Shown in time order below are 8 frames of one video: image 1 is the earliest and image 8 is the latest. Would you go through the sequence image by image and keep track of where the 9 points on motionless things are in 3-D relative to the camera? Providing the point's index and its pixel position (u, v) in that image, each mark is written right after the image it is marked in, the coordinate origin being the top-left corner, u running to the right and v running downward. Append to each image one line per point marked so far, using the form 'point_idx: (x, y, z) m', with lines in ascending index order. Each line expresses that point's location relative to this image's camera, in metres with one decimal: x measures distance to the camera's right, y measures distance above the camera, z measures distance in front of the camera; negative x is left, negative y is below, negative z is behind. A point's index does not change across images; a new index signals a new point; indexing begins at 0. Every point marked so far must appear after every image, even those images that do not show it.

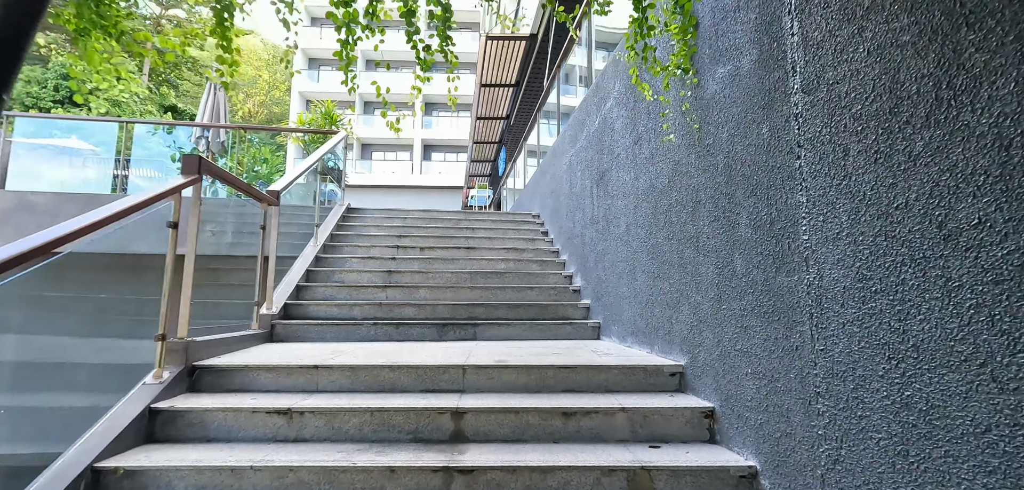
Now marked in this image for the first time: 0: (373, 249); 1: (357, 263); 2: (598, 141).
0: (-1.3, 0.0, +4.3) m
1: (-1.4, -0.2, +4.0) m
2: (+0.6, +0.8, +3.4) m
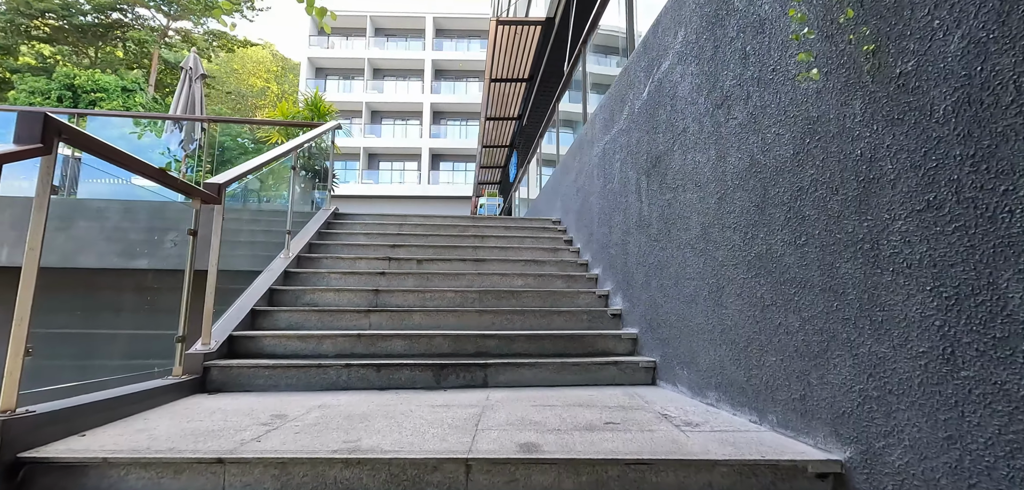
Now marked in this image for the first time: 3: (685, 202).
0: (-1.2, -0.1, +3.5) m
1: (-1.3, -0.3, +3.2) m
2: (+0.8, +0.7, +2.5) m
3: (+0.8, +0.2, +2.1) m
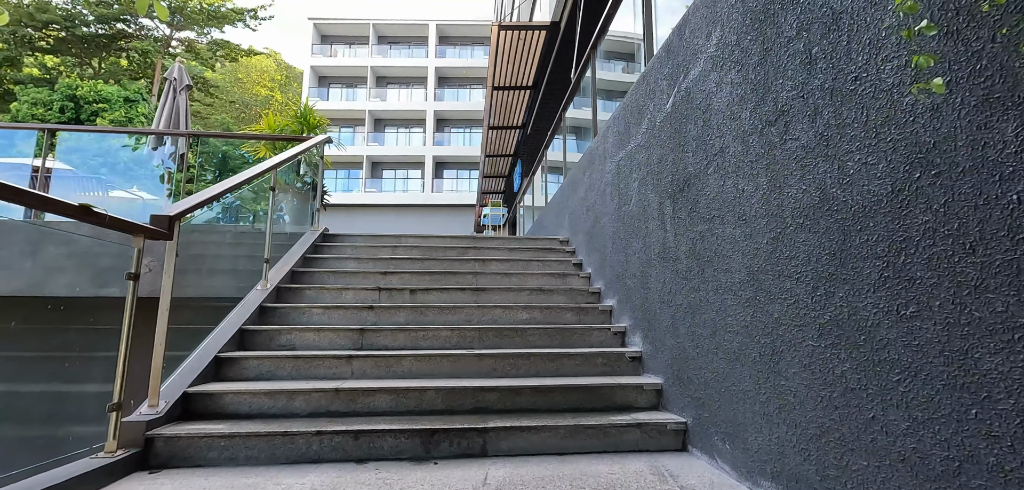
0: (-1.2, -0.3, +3.1) m
1: (-1.2, -0.5, +2.8) m
2: (+0.8, +0.6, +2.2) m
3: (+0.8, 0.0, +1.7) m
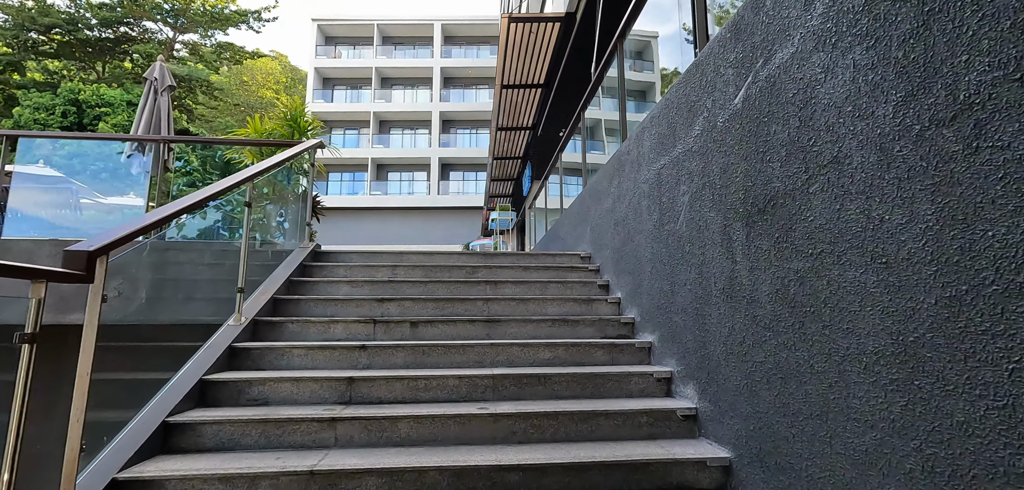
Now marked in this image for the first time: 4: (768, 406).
0: (-1.0, -0.5, +2.6) m
1: (-1.1, -0.6, +2.4) m
2: (+0.9, +0.4, +1.7) m
3: (+0.9, -0.1, +1.2) m
4: (+0.9, -0.5, +1.5) m
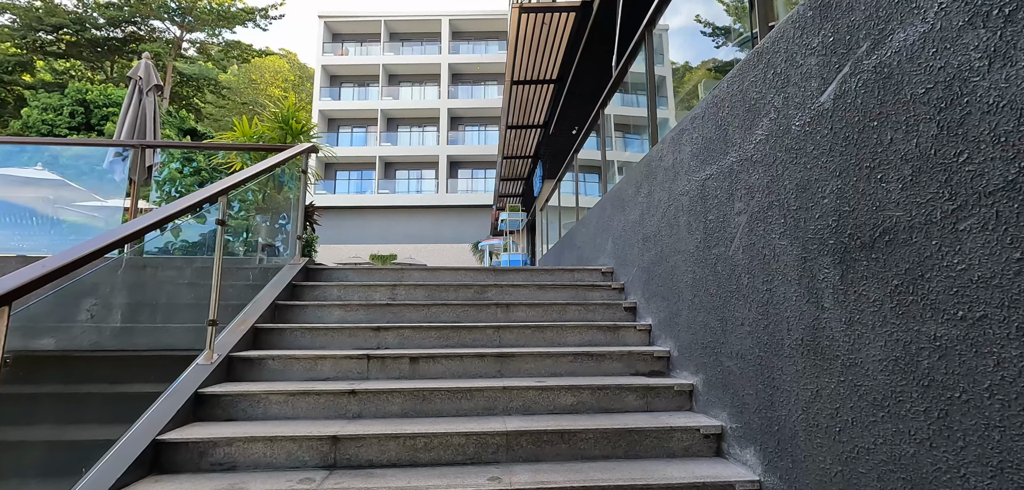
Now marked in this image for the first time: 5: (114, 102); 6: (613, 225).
0: (-1.0, -0.6, +2.3) m
1: (-1.1, -0.7, +2.0) m
2: (+0.9, +0.3, +1.3) m
3: (+1.0, -0.2, +0.8) m
4: (+0.9, -0.7, +1.1) m
5: (-13.2, +4.7, +14.6) m
6: (+0.8, +0.1, +3.4) m
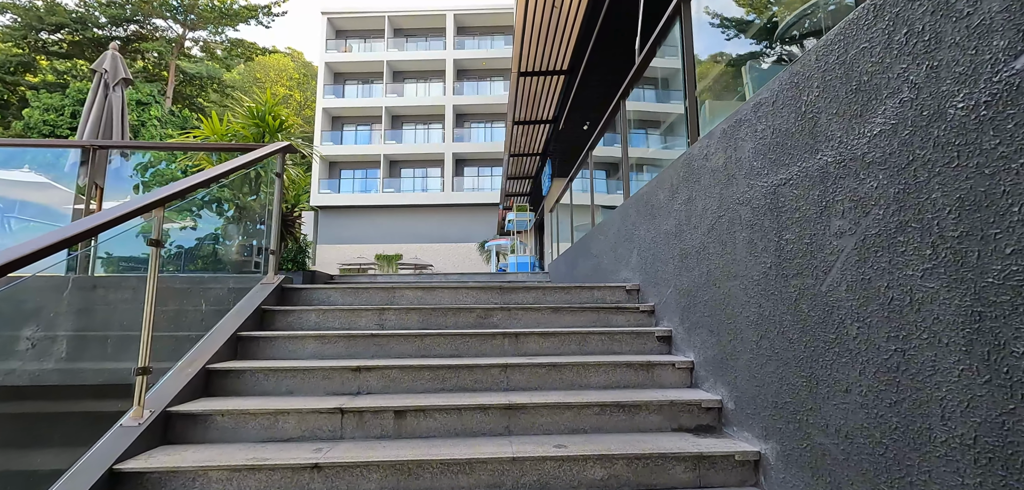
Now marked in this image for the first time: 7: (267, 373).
0: (-0.9, -0.7, +1.8) m
1: (-1.0, -0.8, +1.6) m
2: (+1.0, +0.2, +0.8) m
3: (+1.0, -0.3, +0.3) m
4: (+1.0, -0.8, +0.6) m
5: (-13.0, +4.6, +14.3) m
6: (+0.8, +0.1, +2.9) m
7: (-1.1, -0.6, +2.1) m
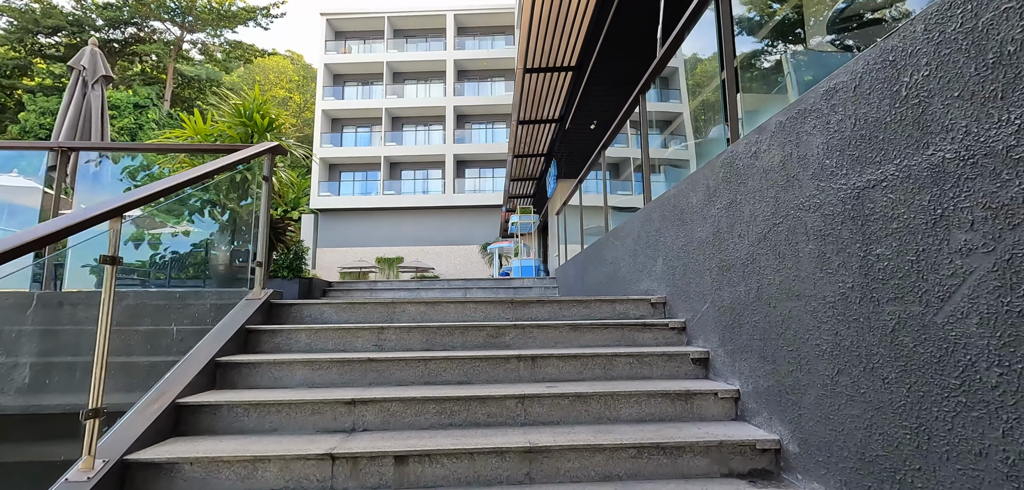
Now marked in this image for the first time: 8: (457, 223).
0: (-0.8, -0.8, +1.5) m
1: (-0.9, -0.9, +1.3) m
2: (+1.0, +0.2, +0.5) m
3: (+1.0, -0.4, 0.0) m
4: (+1.0, -0.8, +0.3) m
5: (-12.9, +4.4, +14.0) m
6: (+0.9, 0.0, +2.6) m
7: (-1.1, -0.6, +1.8) m
8: (-2.4, +0.9, +19.0) m
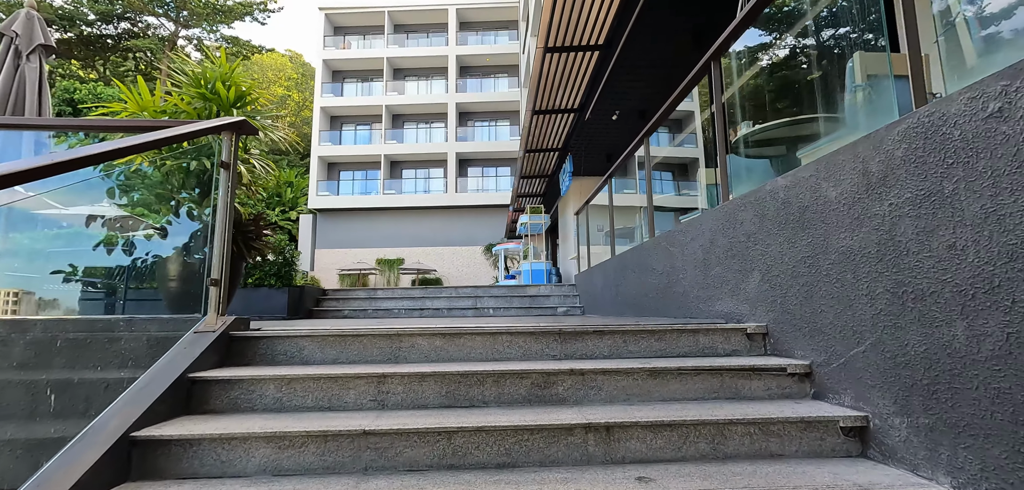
0: (-0.6, -0.8, +0.8) m
1: (-0.7, -0.9, +0.6) m
2: (+1.2, +0.1, -0.2) m
3: (+1.2, -0.4, -0.7) m
4: (+1.2, -0.9, -0.4) m
5: (-12.7, +4.4, +13.3) m
6: (+1.1, 0.0, +1.9) m
7: (-0.9, -0.7, +1.1) m
8: (-2.2, +0.9, +18.3) m
